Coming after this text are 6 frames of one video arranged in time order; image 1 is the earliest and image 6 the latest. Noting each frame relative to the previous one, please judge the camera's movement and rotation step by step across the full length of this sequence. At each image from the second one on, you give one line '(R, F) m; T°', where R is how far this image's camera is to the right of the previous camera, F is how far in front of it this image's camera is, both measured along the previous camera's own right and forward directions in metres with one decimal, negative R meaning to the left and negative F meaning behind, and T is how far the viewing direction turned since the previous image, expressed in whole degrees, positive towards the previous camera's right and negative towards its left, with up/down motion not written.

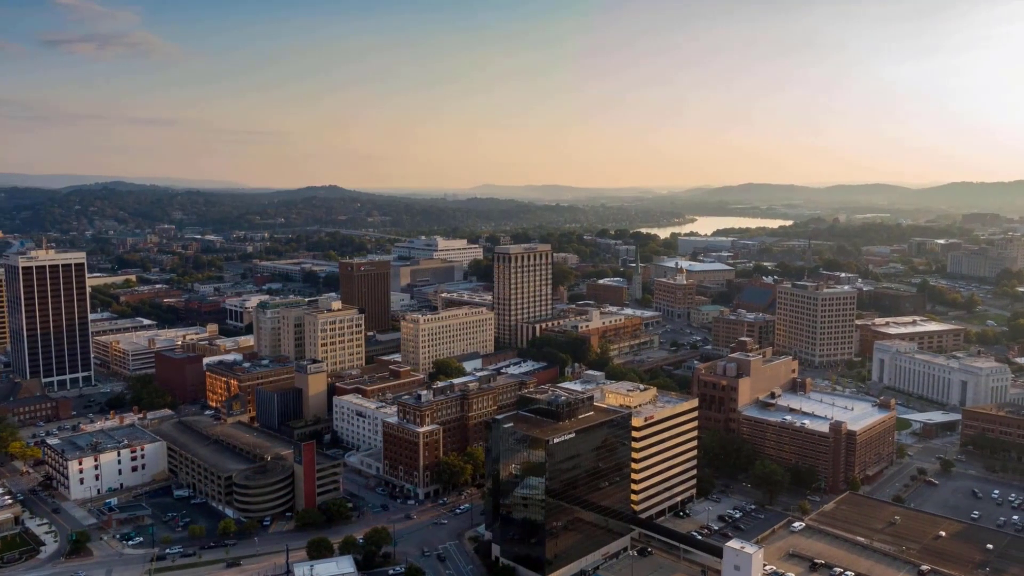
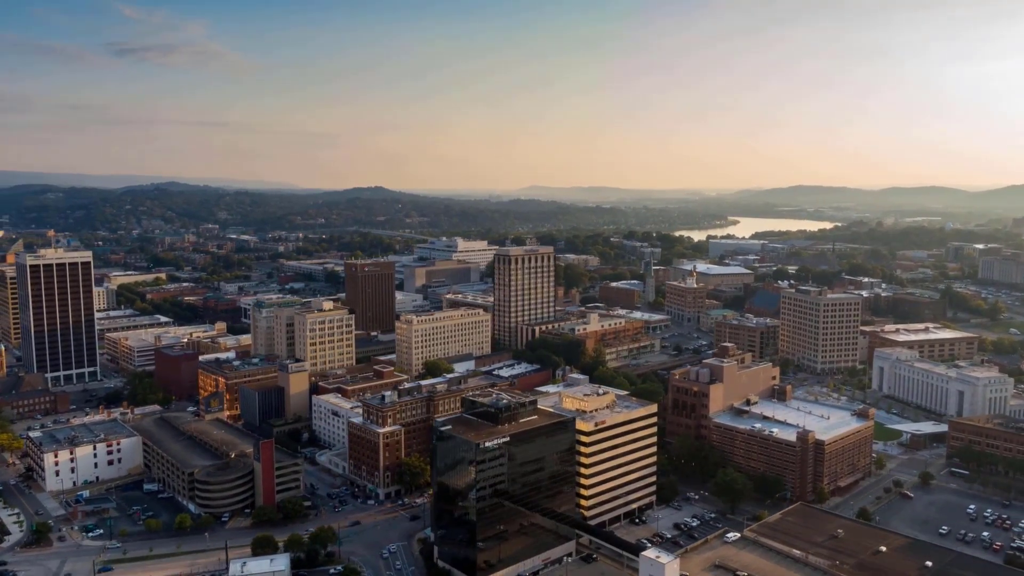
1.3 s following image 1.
(+4.7, +0.2) m; -3°
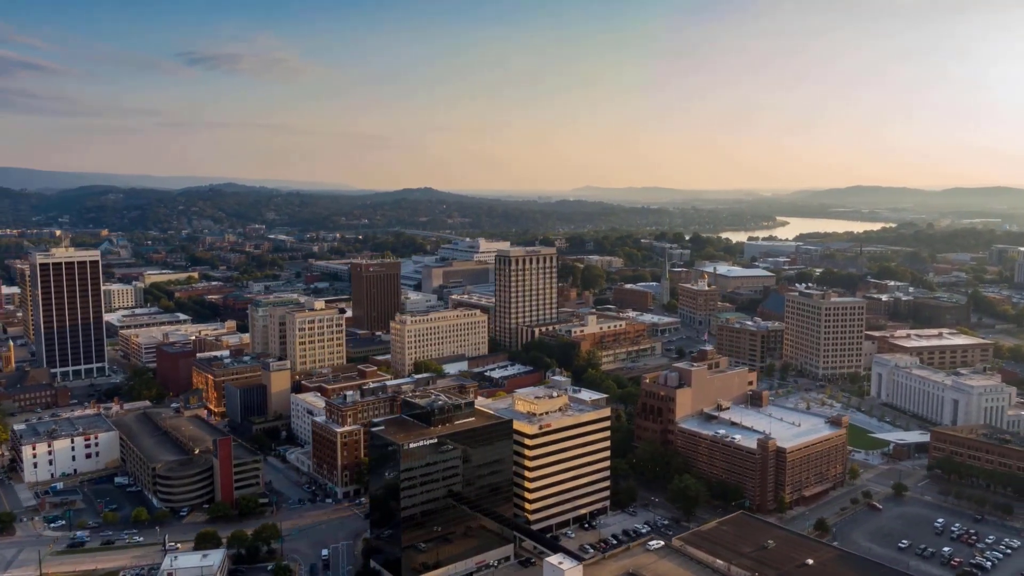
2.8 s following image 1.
(+5.3, +0.3) m; -4°
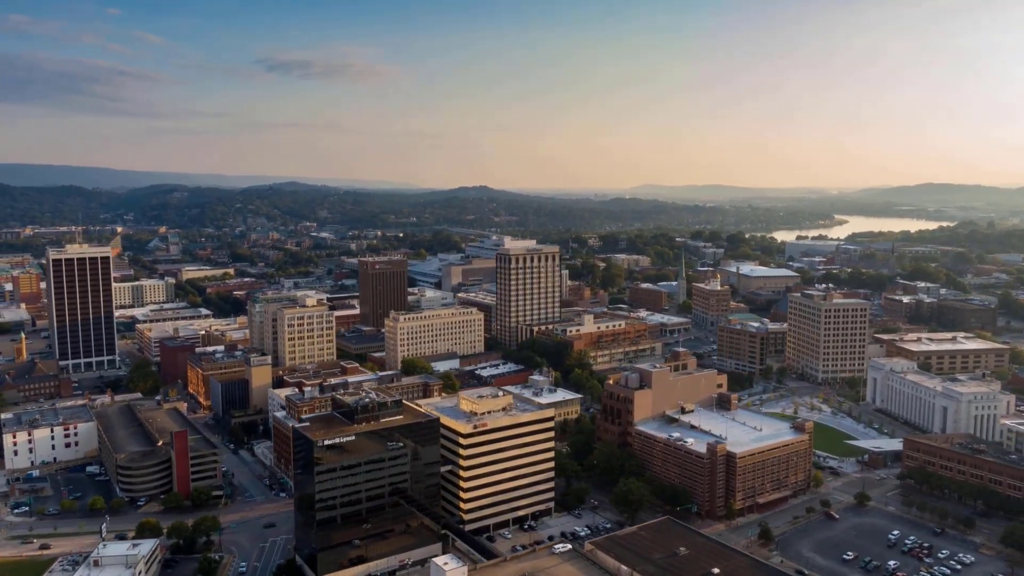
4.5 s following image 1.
(+6.0, +0.4) m; -4°
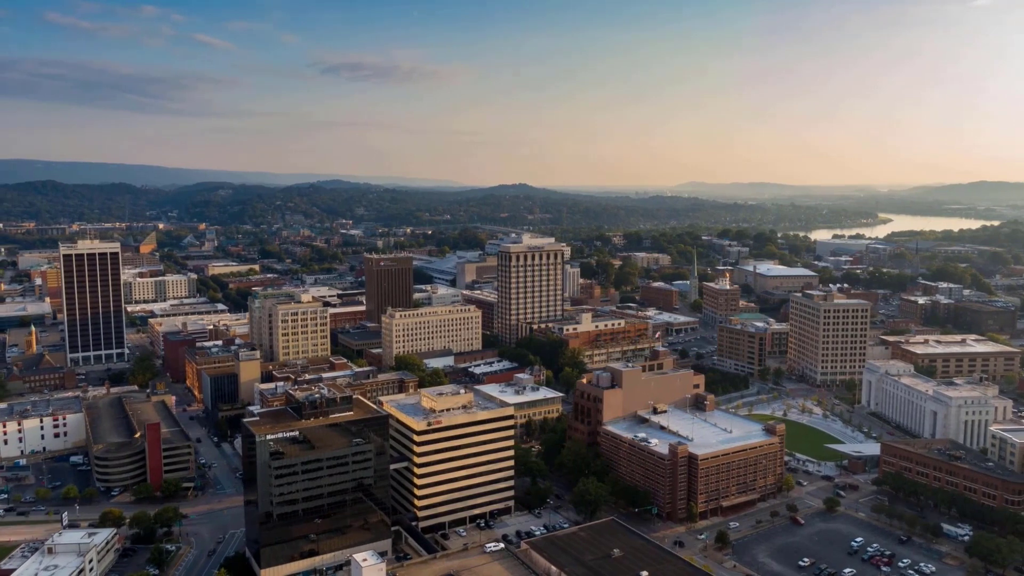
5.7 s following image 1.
(+4.3, +0.2) m; -3°
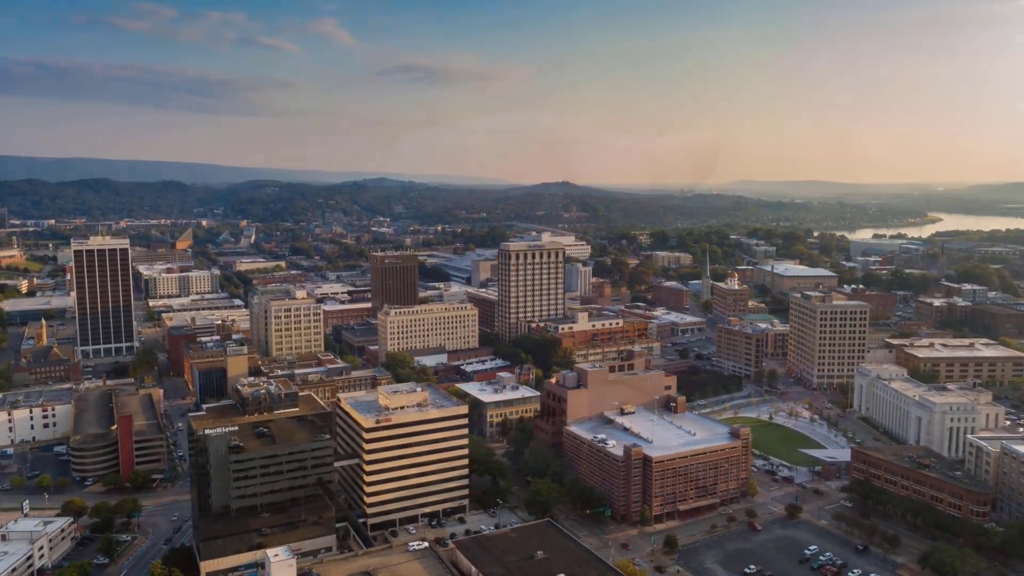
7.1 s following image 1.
(+4.7, +0.3) m; -3°
